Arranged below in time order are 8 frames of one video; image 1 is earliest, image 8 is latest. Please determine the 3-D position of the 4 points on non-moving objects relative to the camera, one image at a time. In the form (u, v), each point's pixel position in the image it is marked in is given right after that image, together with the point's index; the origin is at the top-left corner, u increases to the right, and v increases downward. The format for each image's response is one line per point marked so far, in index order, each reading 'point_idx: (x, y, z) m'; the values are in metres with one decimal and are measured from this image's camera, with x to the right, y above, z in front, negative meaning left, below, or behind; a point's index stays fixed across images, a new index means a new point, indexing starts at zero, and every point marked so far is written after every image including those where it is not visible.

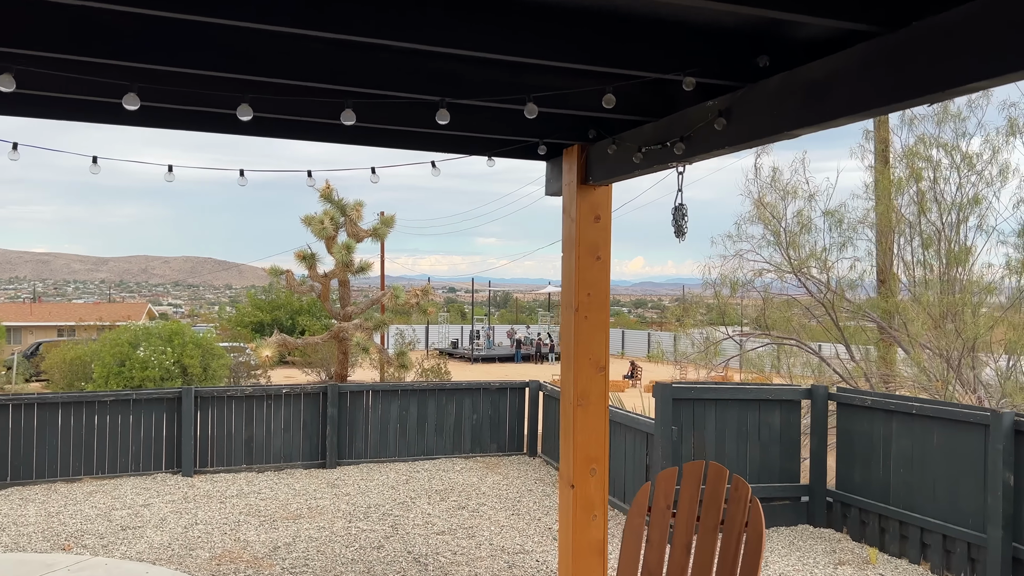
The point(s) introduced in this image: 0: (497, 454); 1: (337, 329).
0: (-0.2, -1.9, +8.1) m
1: (-4.5, -1.0, +17.8) m
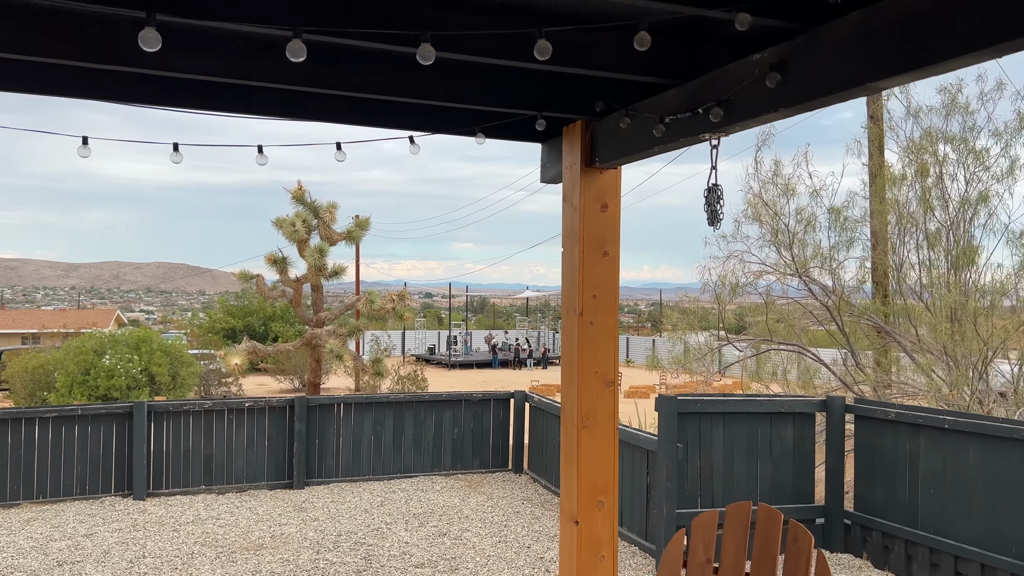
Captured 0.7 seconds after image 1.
0: (-0.3, -2.0, +7.5) m
1: (-5.0, -1.2, +17.1) m
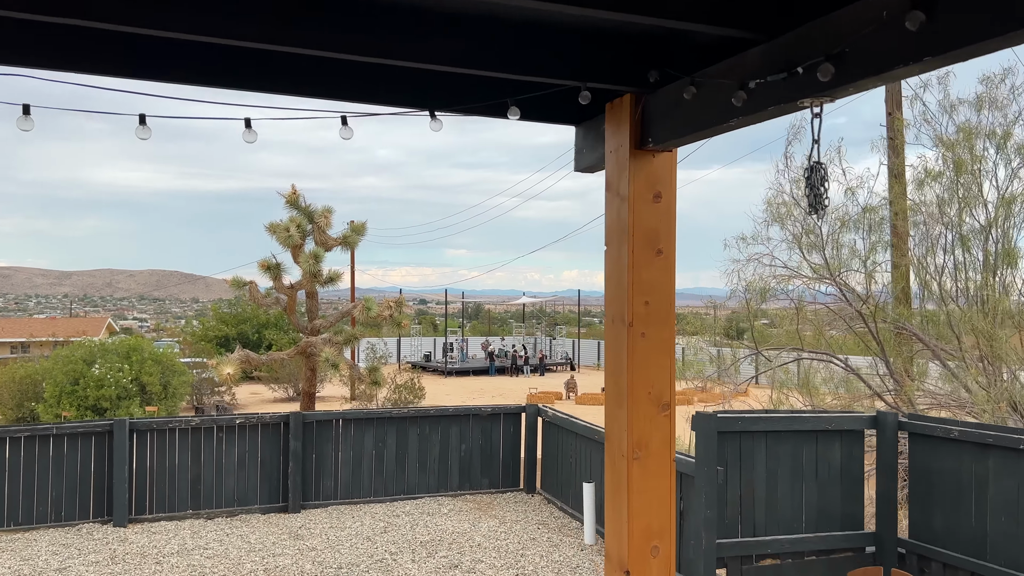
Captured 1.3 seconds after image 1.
0: (-0.2, -2.0, +6.9) m
1: (-5.0, -1.3, +16.5) m
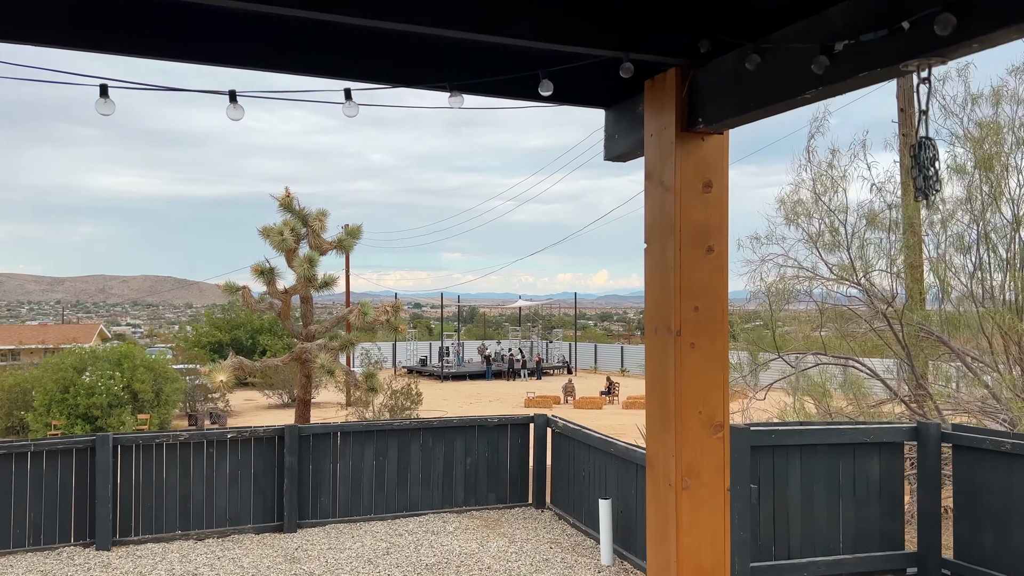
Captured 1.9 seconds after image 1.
0: (-0.1, -2.1, +6.6) m
1: (-5.0, -1.4, +16.1) m
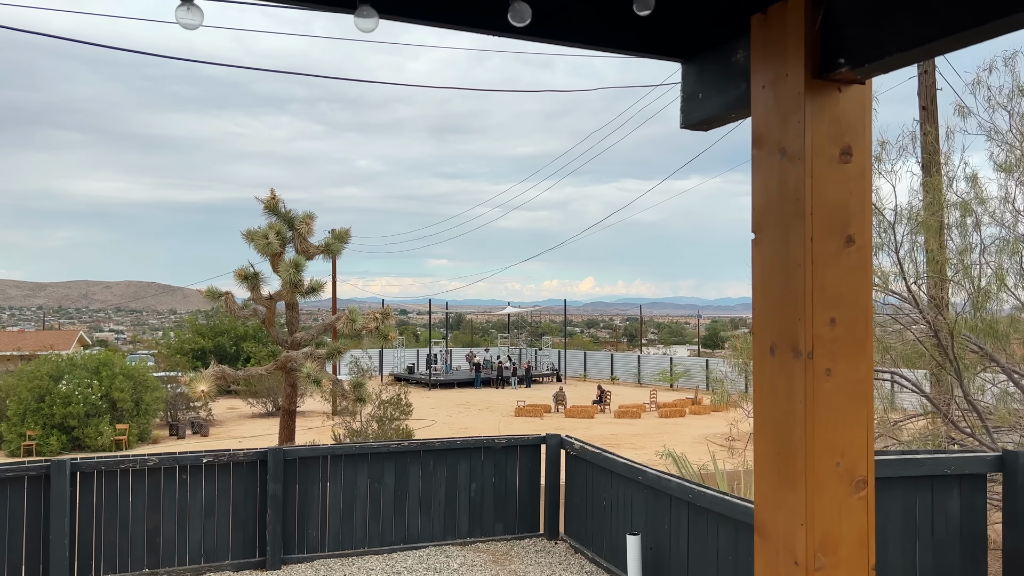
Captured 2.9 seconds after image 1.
0: (-0.1, -2.1, +5.9) m
1: (-5.1, -1.6, +15.4) m
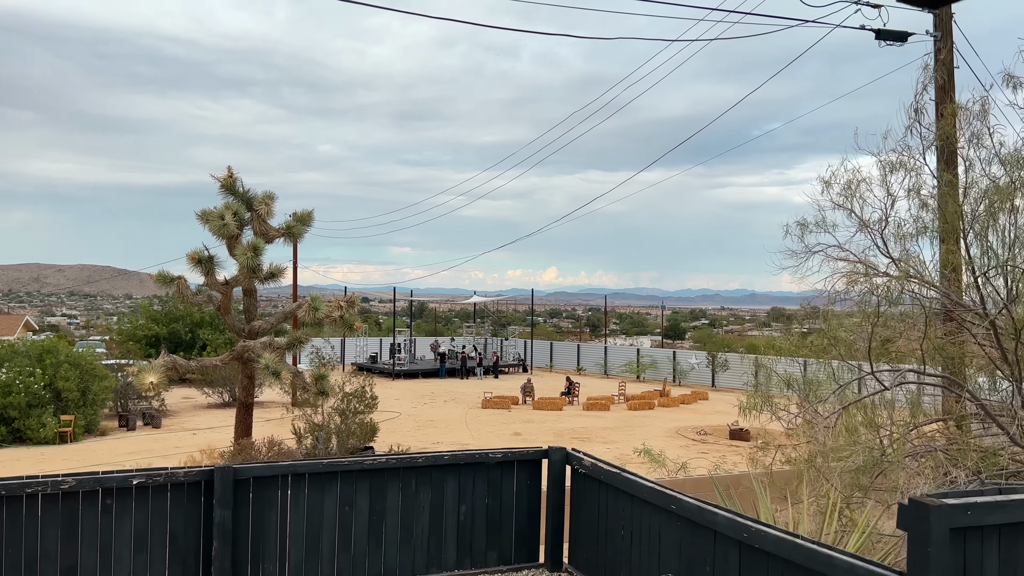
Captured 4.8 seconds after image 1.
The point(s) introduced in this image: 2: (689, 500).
0: (-0.1, -2.0, +5.0) m
1: (-5.6, -1.3, +14.2) m
2: (+1.0, -1.2, +3.9) m
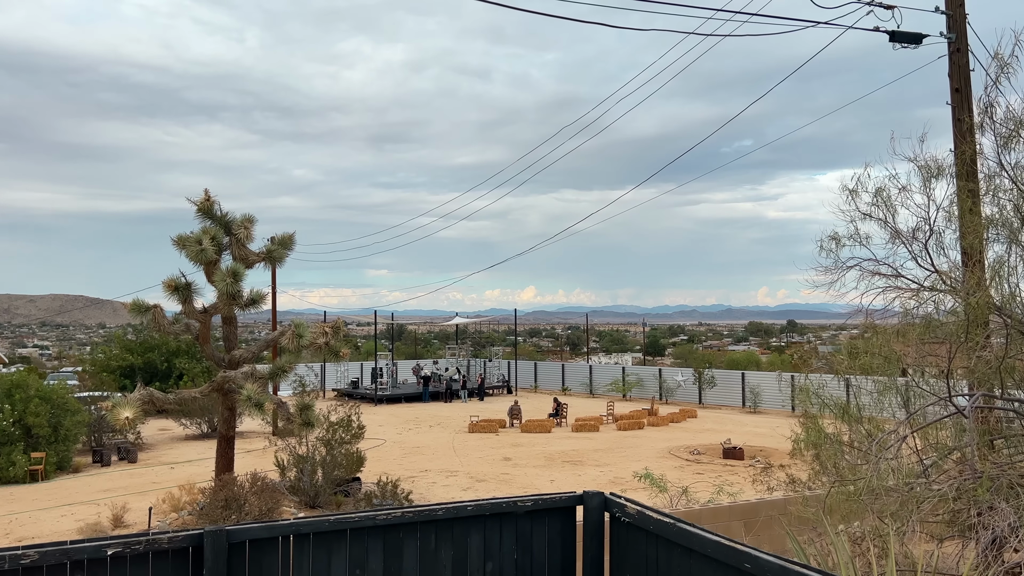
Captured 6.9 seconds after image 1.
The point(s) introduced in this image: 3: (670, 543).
0: (+0.1, -2.2, +4.4) m
1: (-5.6, -1.8, +13.4) m
2: (+1.2, -1.3, +3.4) m
3: (+0.9, -1.5, +4.0) m
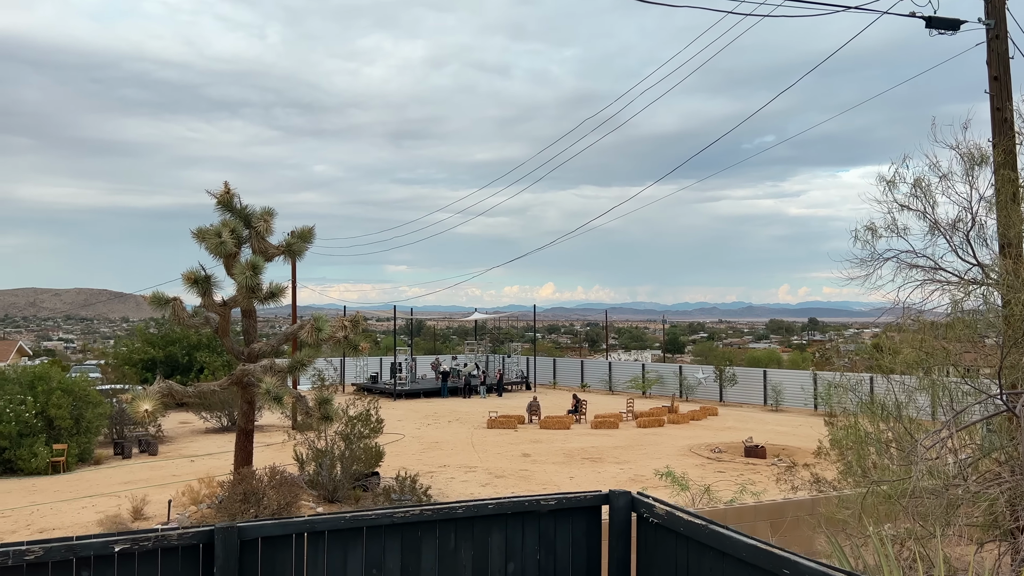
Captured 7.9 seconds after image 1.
0: (+0.3, -2.1, +4.2) m
1: (-5.3, -1.7, +13.4) m
2: (+1.3, -1.2, +3.1) m
3: (+1.0, -1.4, +3.7) m
